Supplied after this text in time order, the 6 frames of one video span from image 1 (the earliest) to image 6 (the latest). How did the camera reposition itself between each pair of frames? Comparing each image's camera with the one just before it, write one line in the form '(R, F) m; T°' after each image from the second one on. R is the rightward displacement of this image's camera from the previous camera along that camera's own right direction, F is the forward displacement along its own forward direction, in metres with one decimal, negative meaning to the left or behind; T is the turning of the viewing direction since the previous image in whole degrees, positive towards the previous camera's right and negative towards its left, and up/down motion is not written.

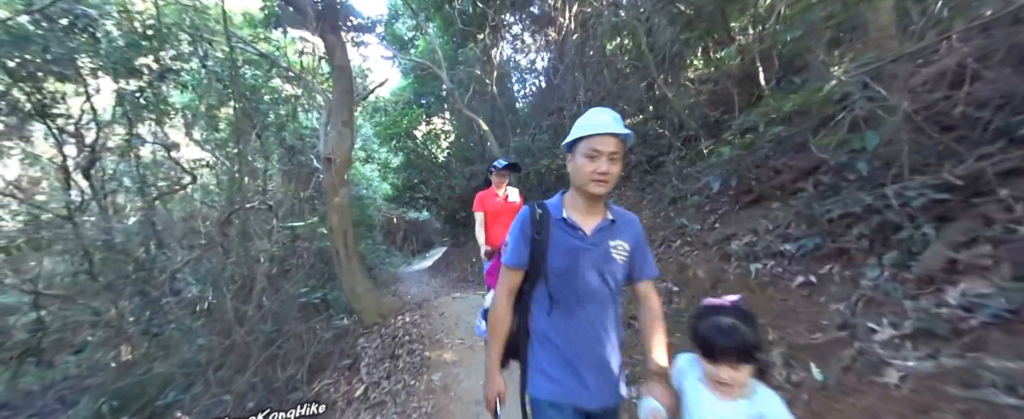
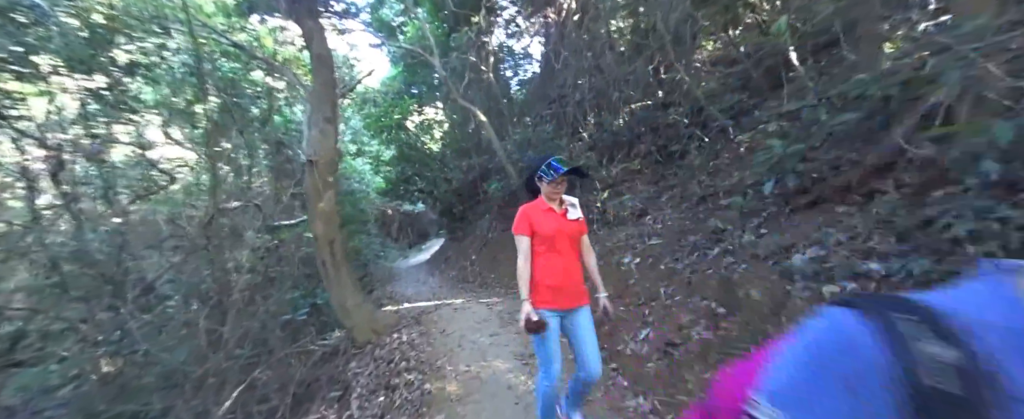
(-0.2, +0.7) m; +1°
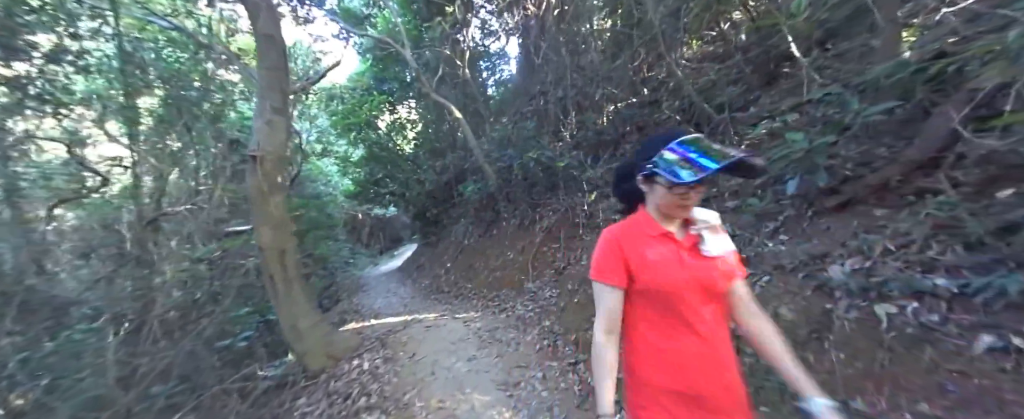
(-0.1, +0.6) m; +4°
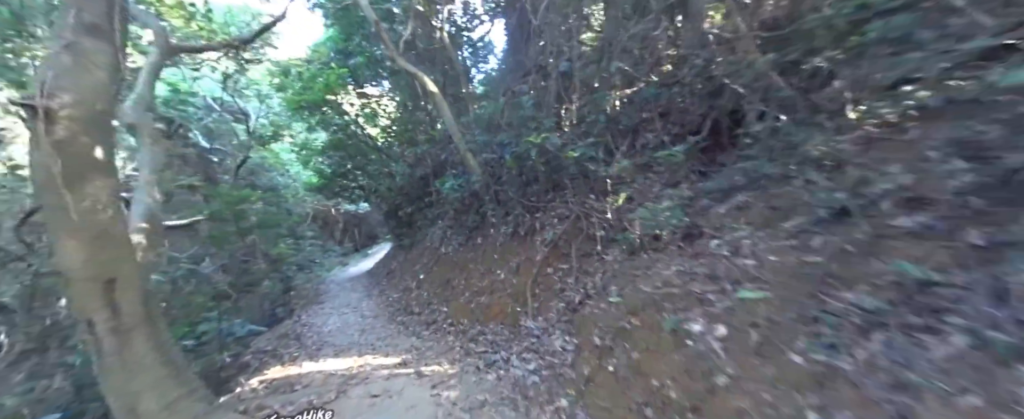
(-0.1, +1.8) m; +3°
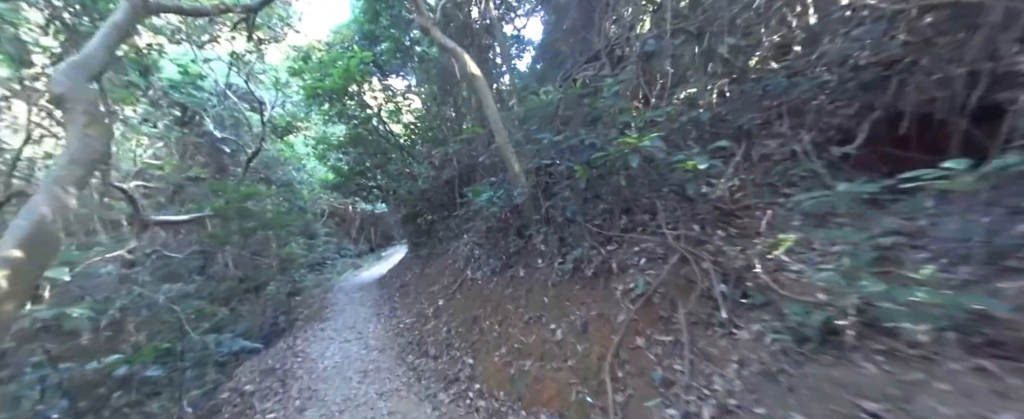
(-0.6, +1.6) m; -3°
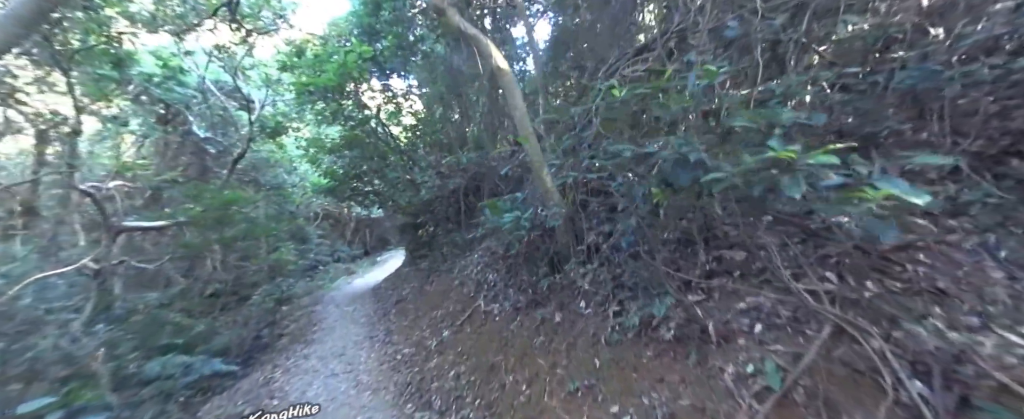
(-0.4, +1.1) m; 0°
